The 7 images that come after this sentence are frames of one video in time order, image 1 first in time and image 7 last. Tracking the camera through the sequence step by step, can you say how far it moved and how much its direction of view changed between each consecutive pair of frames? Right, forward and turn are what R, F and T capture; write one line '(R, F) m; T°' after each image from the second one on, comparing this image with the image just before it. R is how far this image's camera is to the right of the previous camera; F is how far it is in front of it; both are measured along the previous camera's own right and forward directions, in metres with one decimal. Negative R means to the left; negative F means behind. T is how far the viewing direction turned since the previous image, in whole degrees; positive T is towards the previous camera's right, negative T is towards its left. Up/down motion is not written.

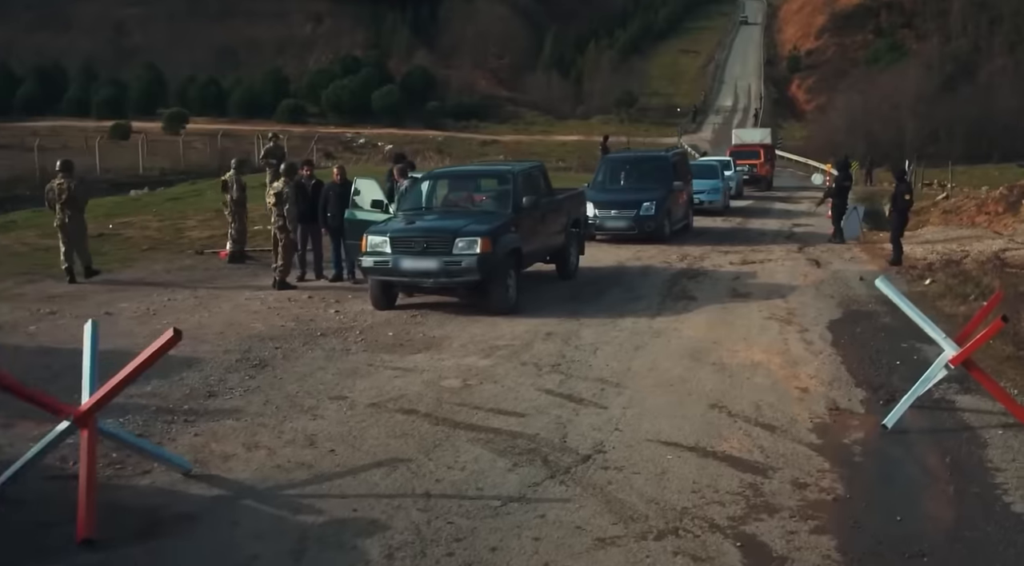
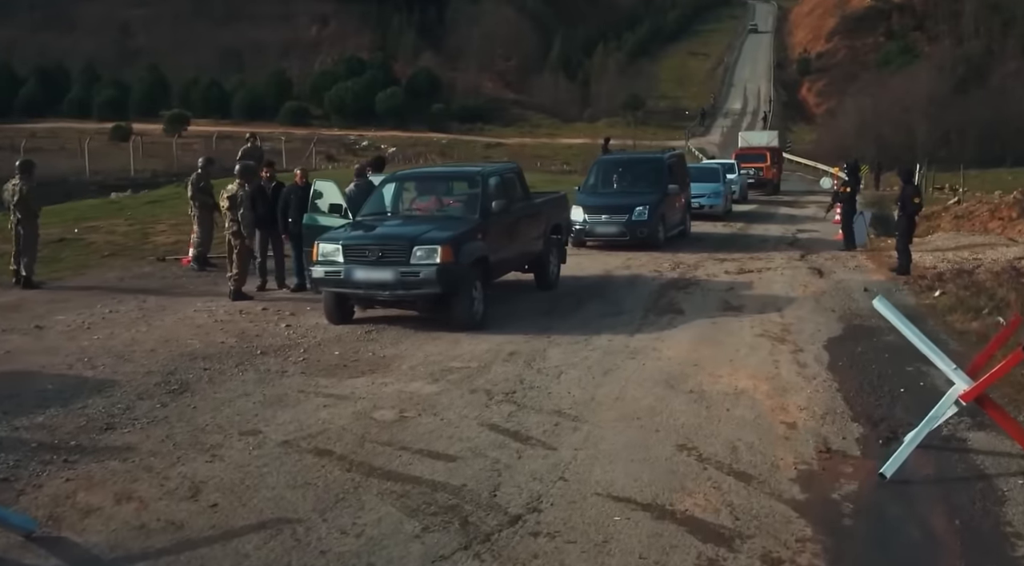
(+0.5, +1.2) m; -1°
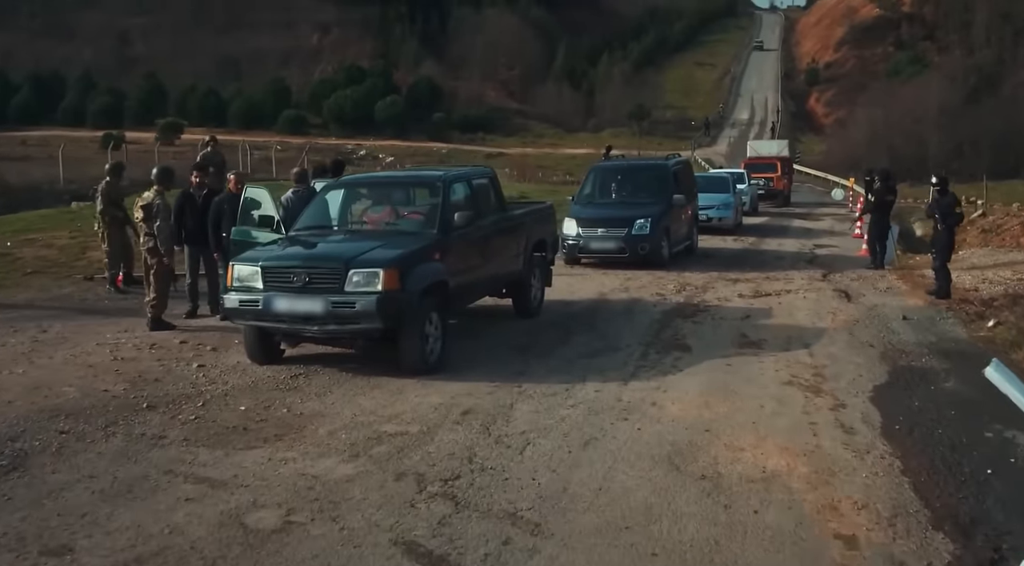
(+0.4, +2.3) m; 0°
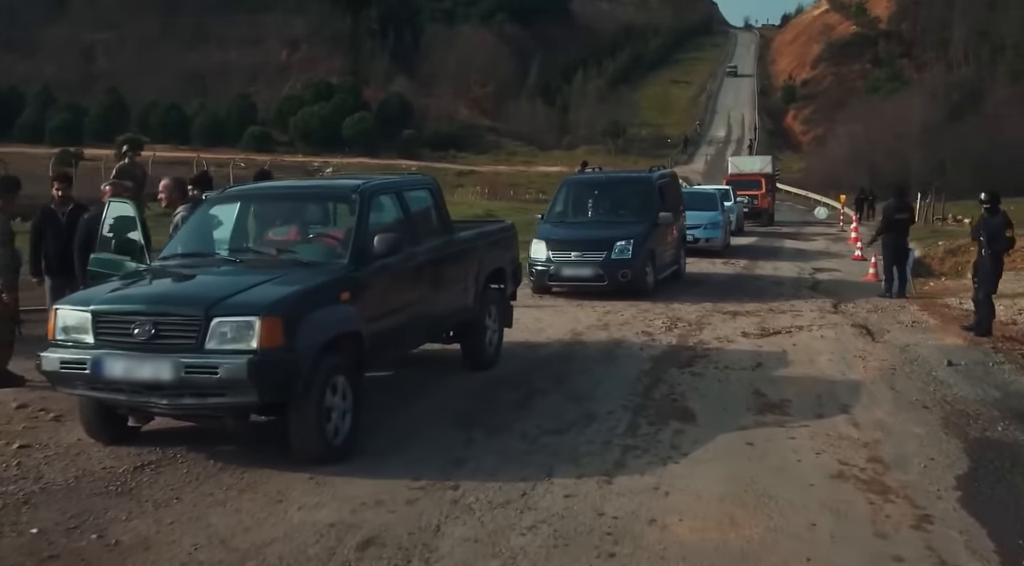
(+0.2, +2.6) m; +1°
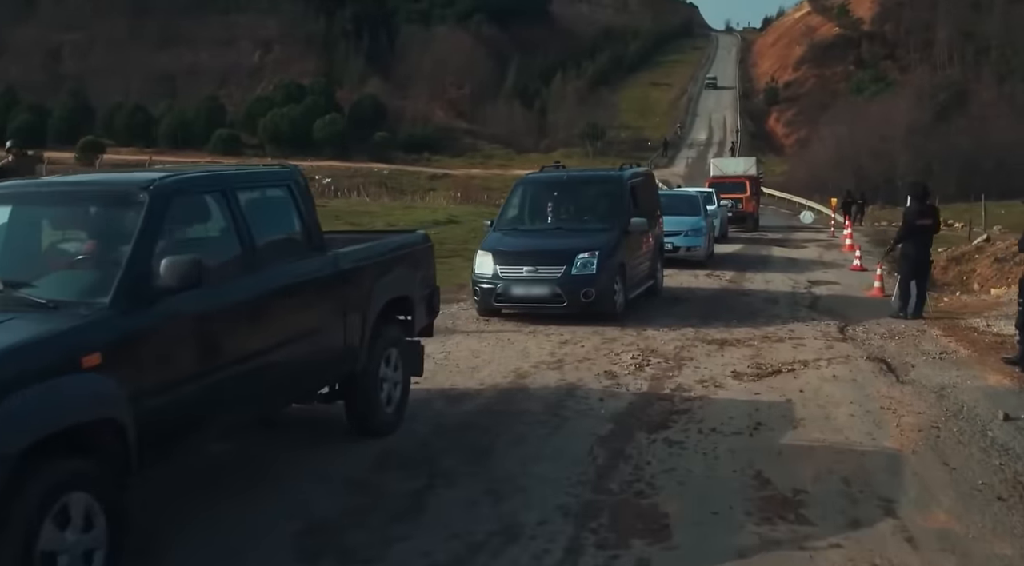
(+0.5, +2.6) m; +1°
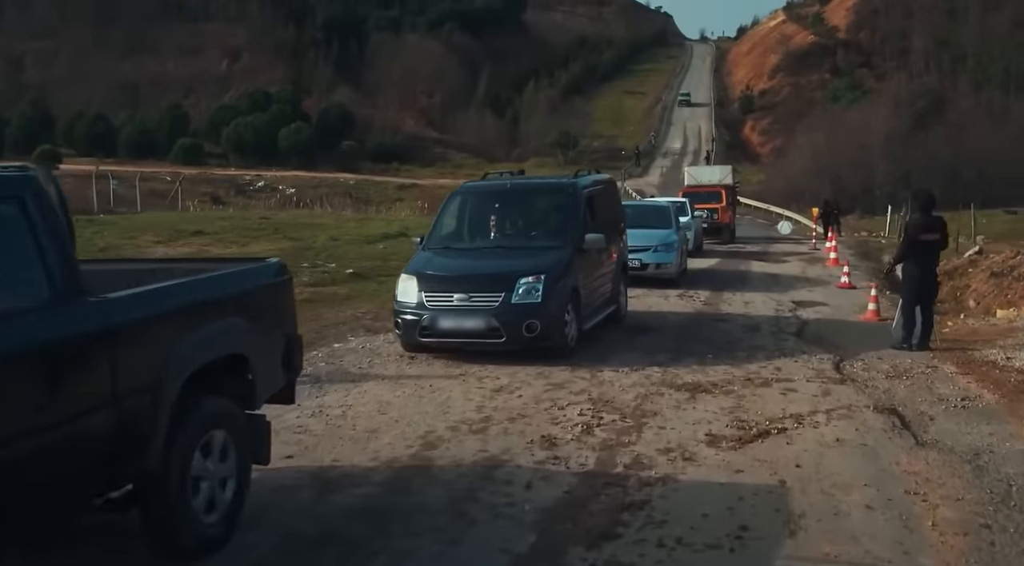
(+0.5, +2.1) m; +1°
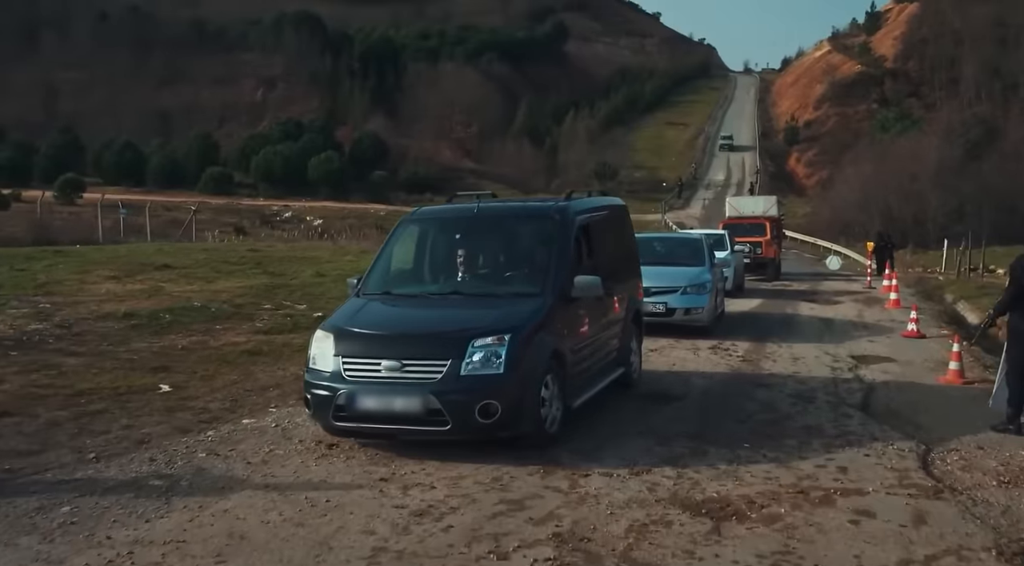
(+0.6, +2.9) m; -2°
